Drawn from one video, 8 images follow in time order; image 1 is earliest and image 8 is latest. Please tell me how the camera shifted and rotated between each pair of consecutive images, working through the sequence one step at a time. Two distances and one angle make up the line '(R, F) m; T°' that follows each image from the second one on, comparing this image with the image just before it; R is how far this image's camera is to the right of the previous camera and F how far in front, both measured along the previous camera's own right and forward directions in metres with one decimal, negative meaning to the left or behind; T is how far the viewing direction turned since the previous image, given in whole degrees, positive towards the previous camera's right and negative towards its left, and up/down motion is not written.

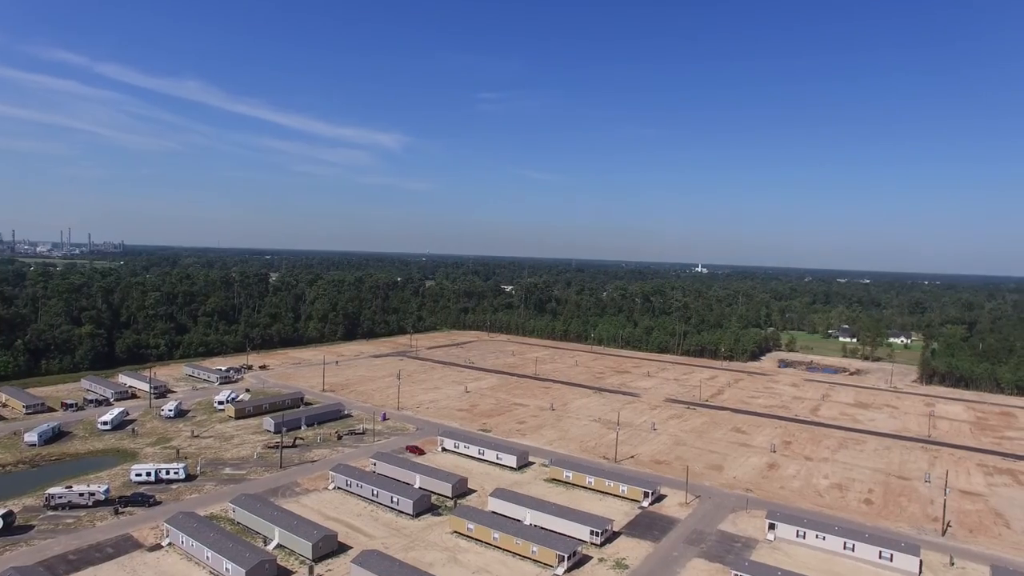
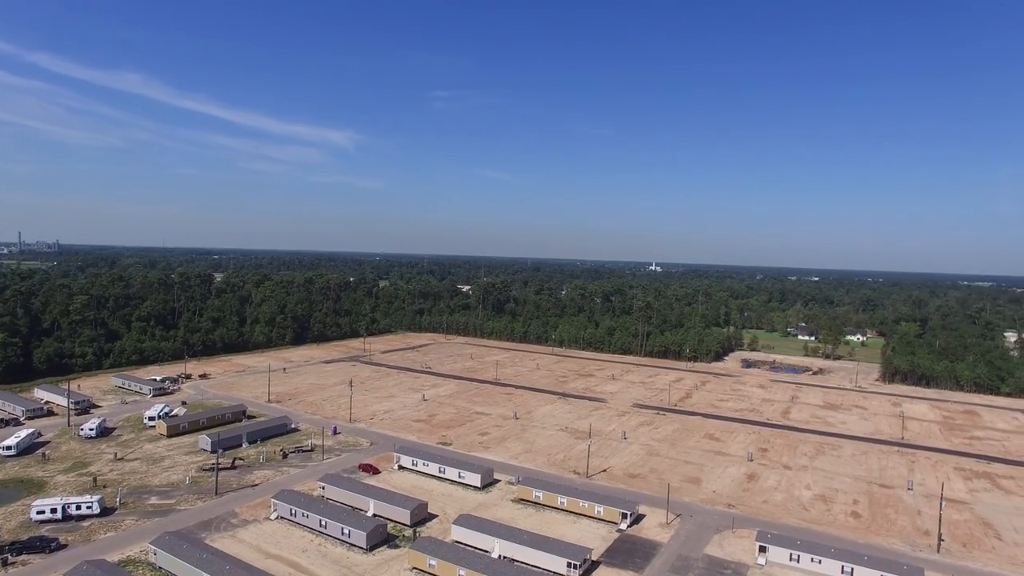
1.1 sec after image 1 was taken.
(-0.3, +2.3) m; +4°
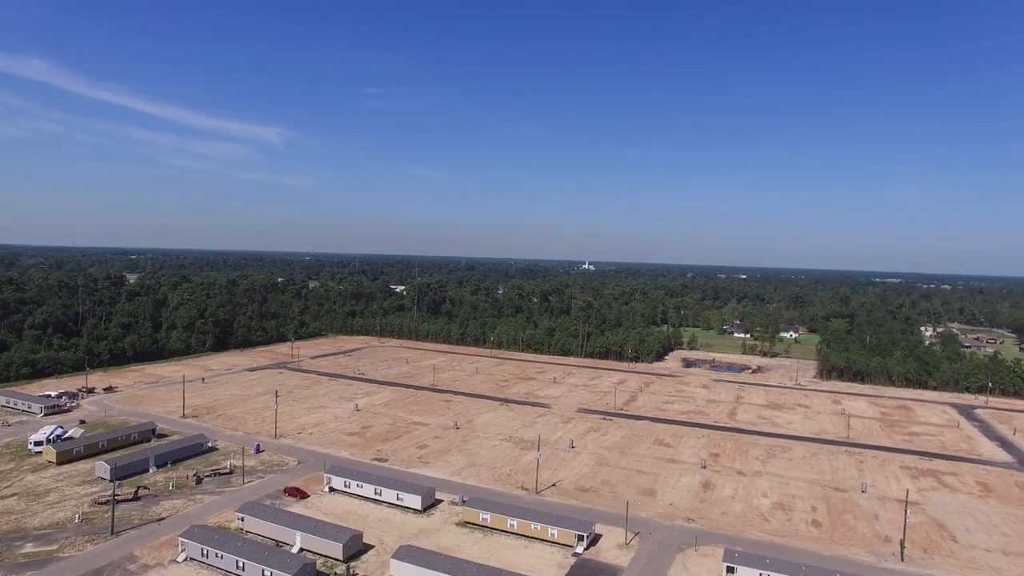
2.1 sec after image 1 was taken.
(-0.3, +2.1) m; +6°
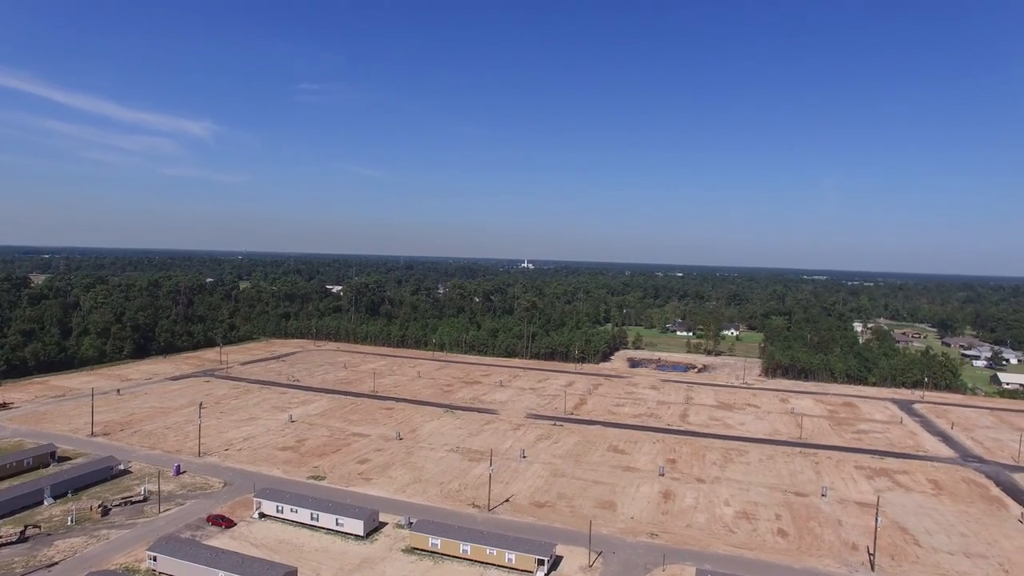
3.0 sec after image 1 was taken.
(-0.3, +1.8) m; +5°
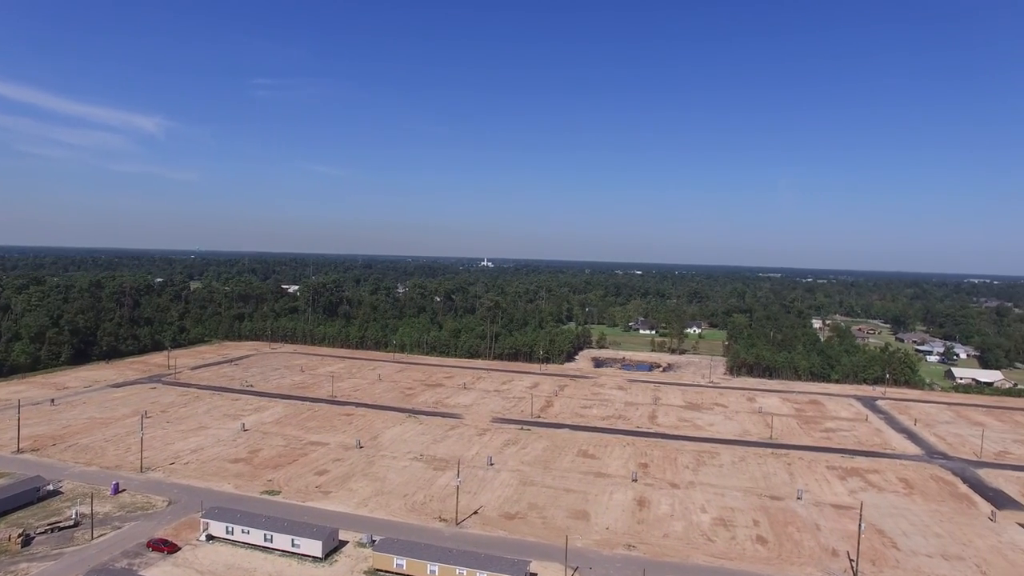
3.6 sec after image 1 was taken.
(-0.3, +1.3) m; +3°
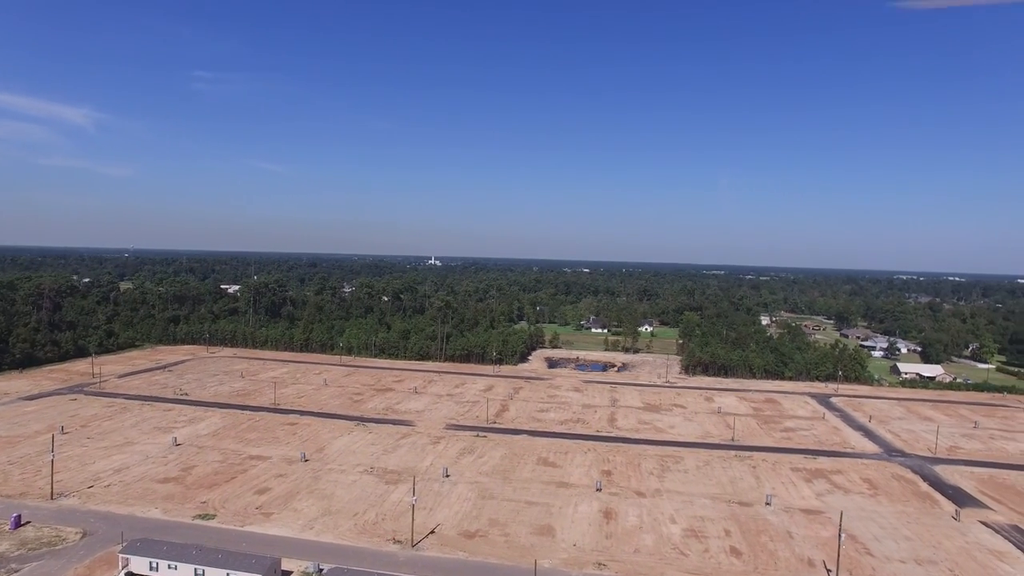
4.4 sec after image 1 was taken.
(-0.3, +1.6) m; +4°
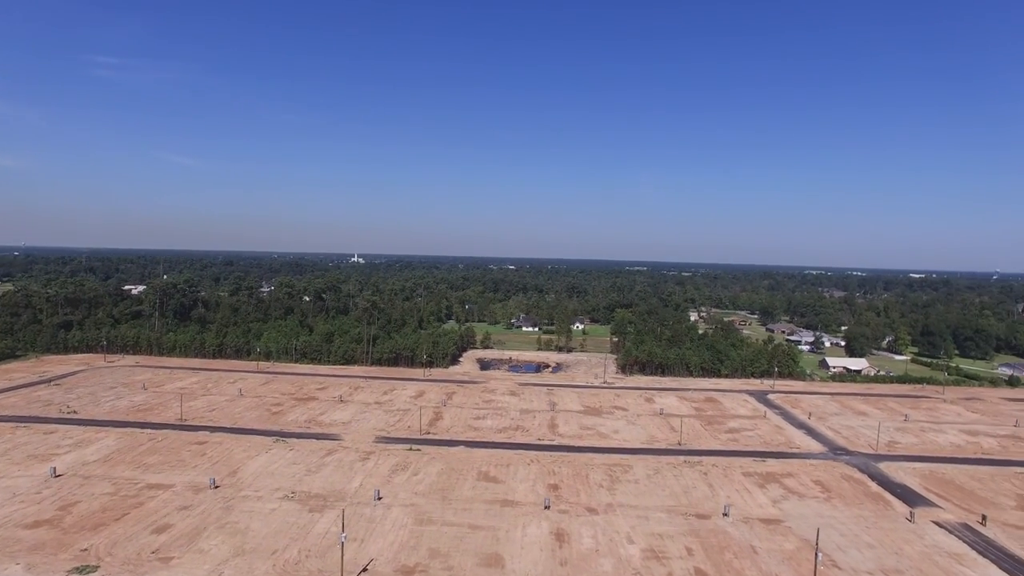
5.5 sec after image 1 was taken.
(-0.4, +2.4) m; +6°
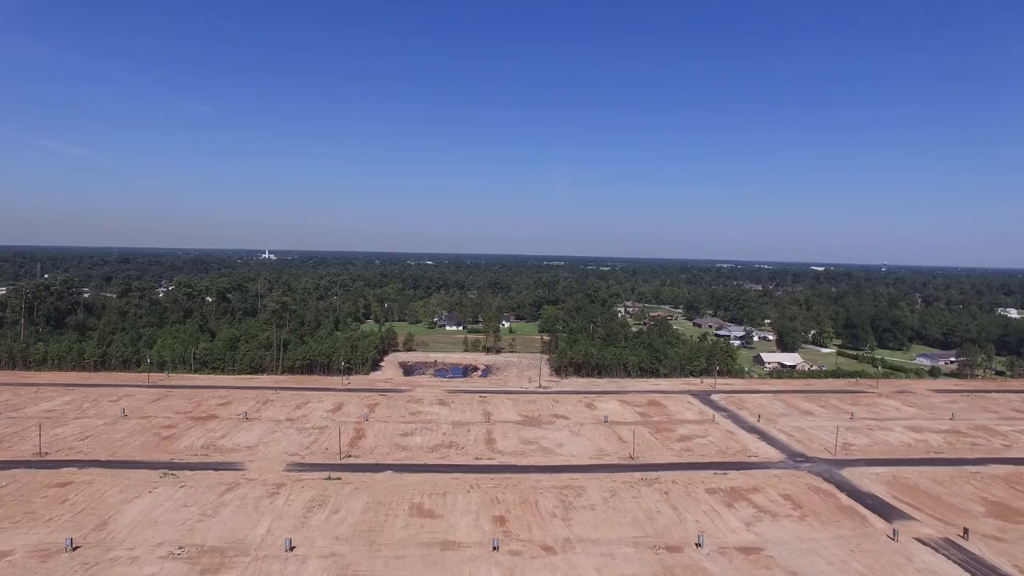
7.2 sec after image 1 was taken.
(-0.6, +3.9) m; +7°
